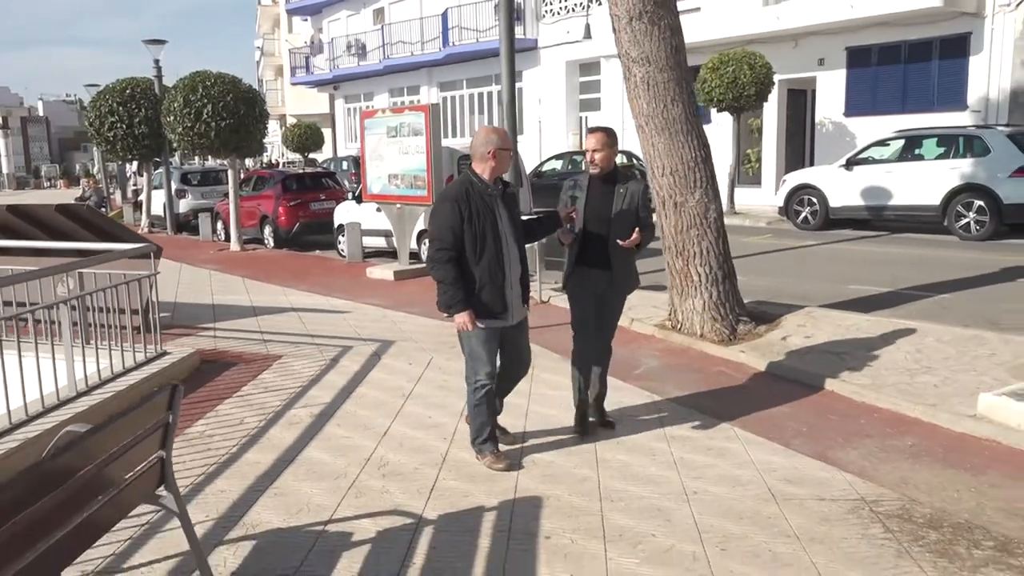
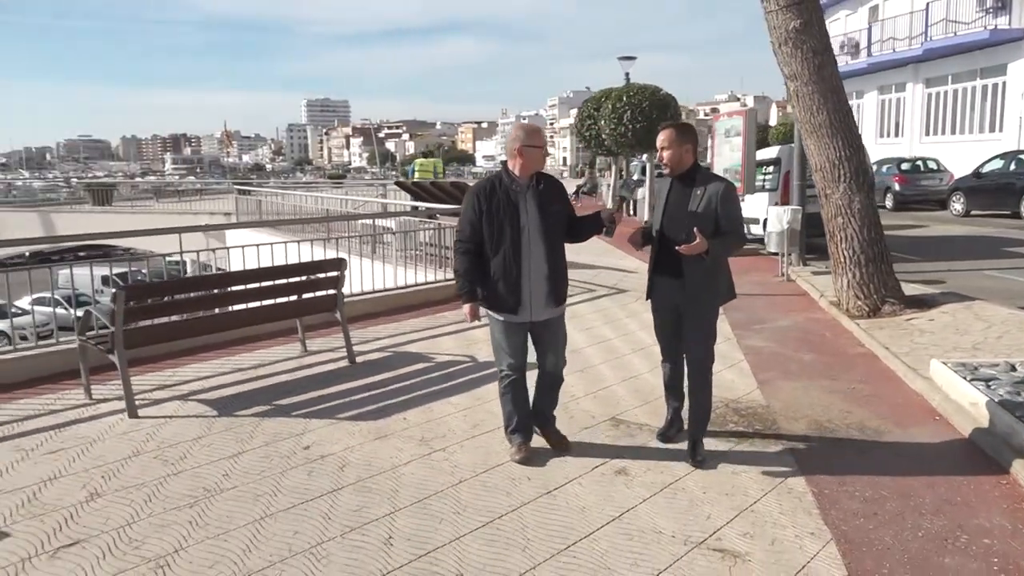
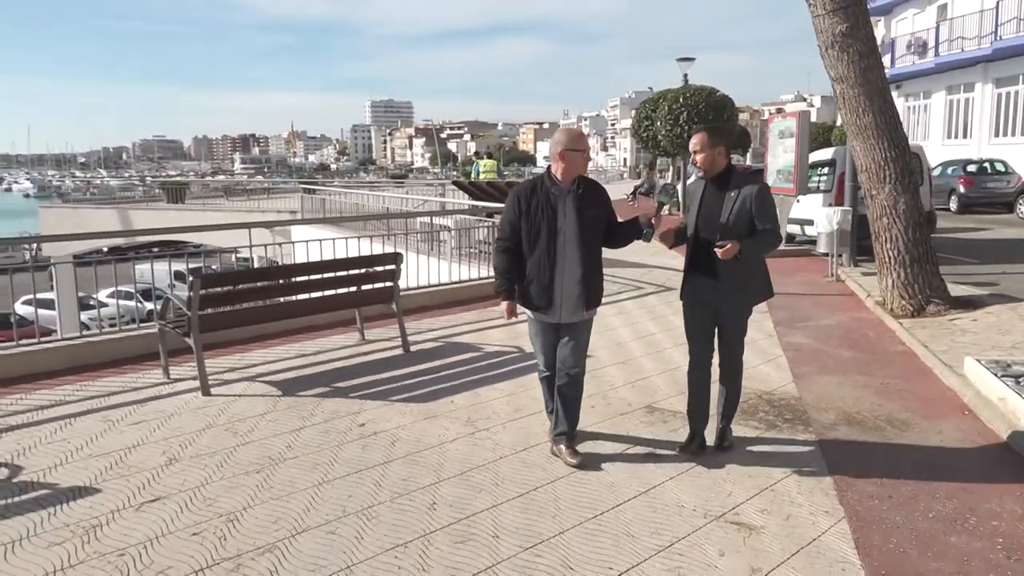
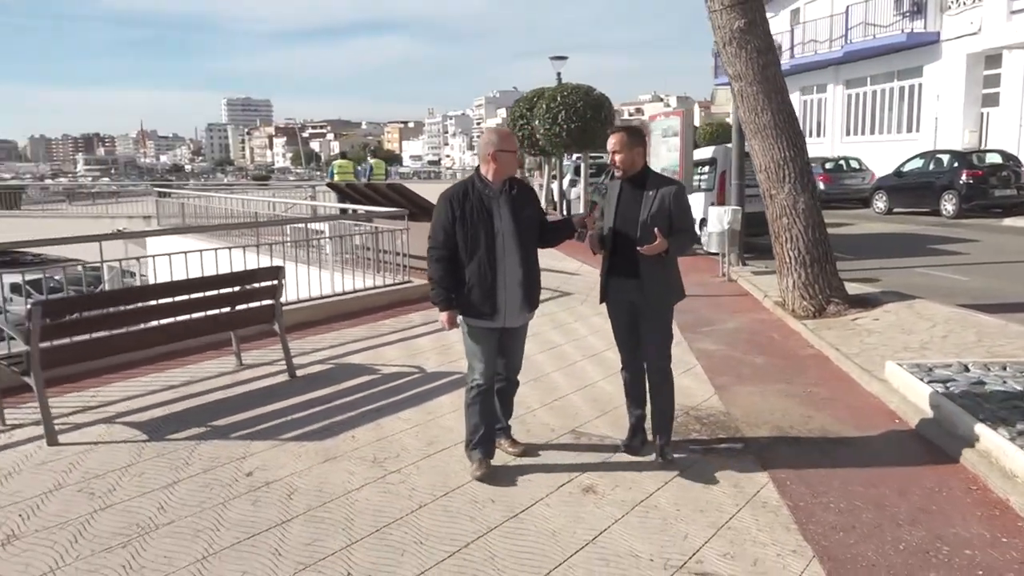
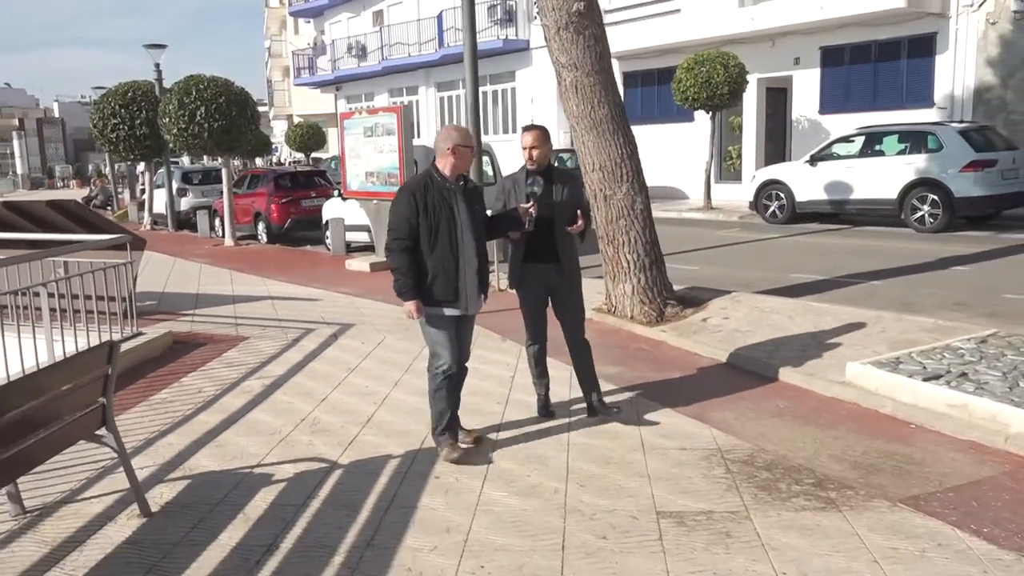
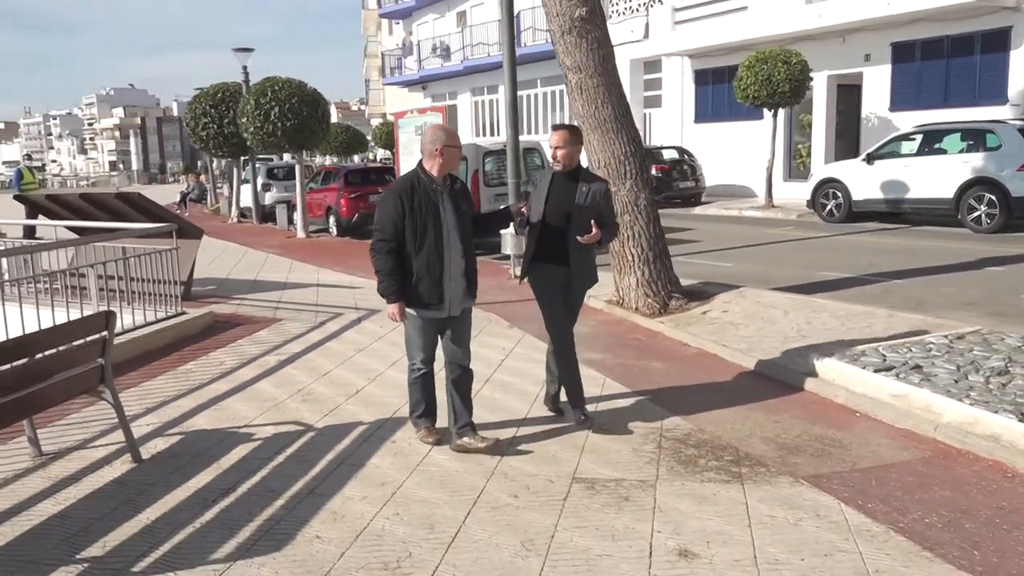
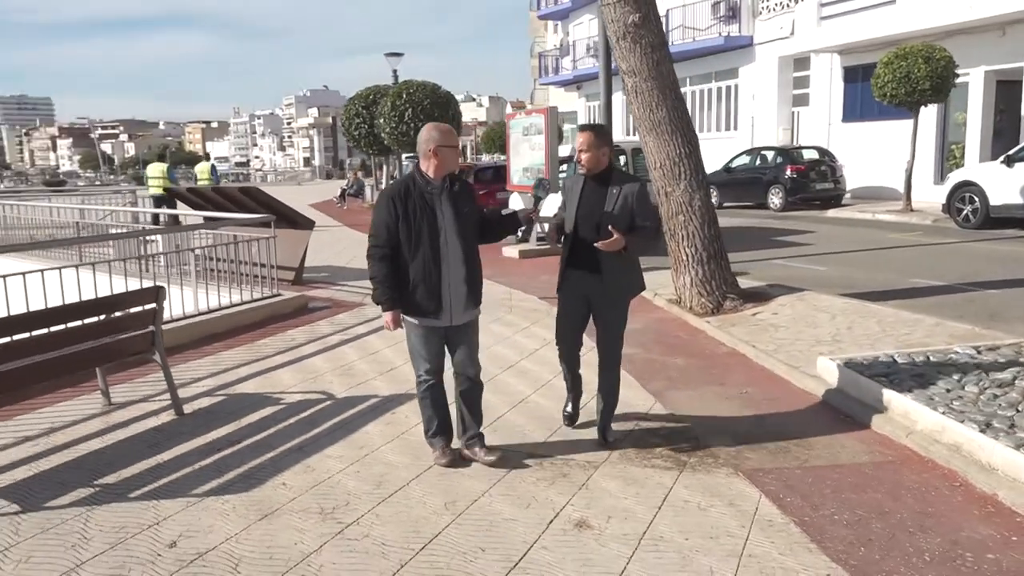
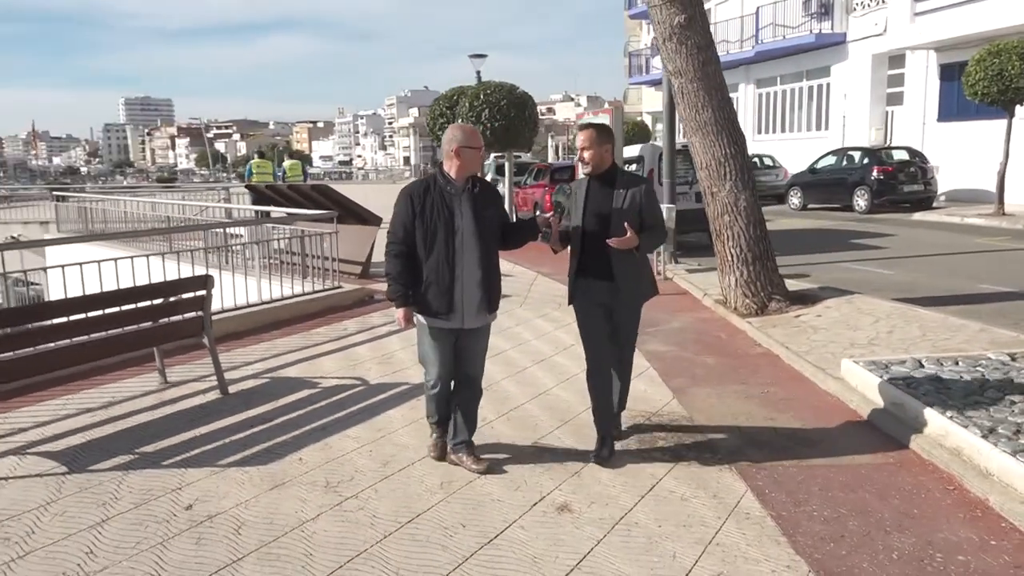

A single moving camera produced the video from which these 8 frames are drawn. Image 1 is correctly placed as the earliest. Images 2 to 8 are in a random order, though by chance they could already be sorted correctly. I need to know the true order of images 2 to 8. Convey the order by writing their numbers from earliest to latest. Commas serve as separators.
5, 6, 7, 8, 4, 2, 3
